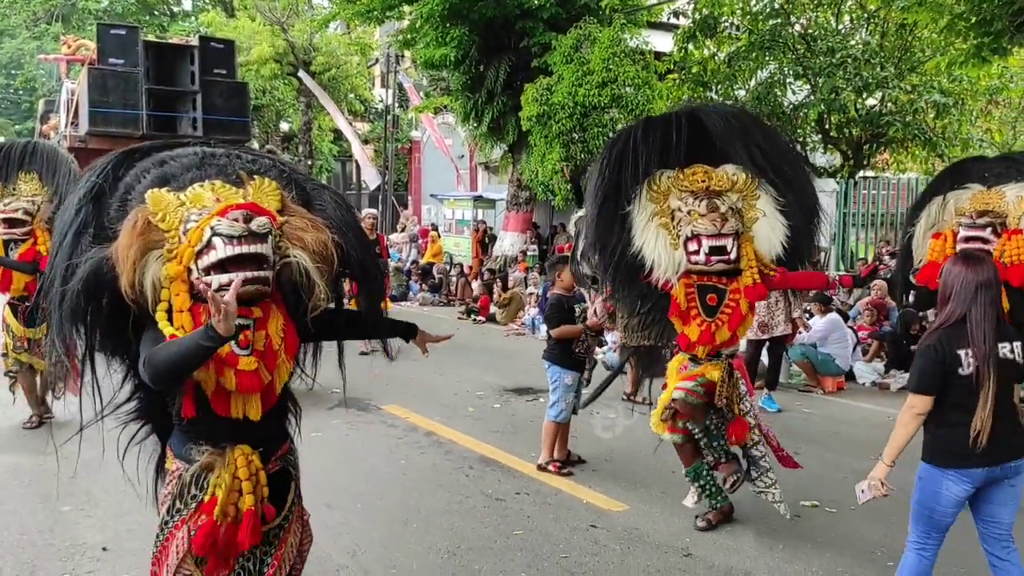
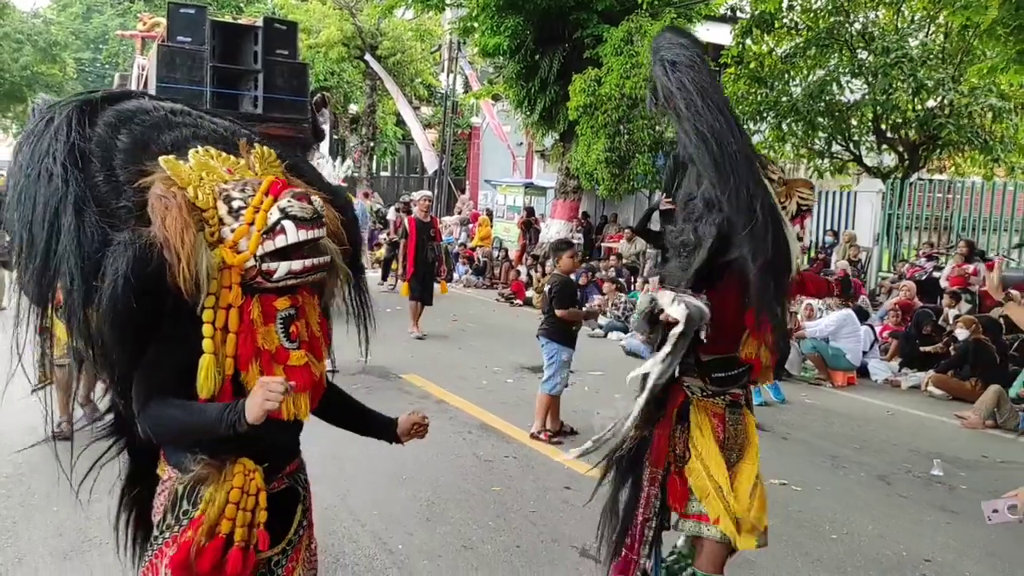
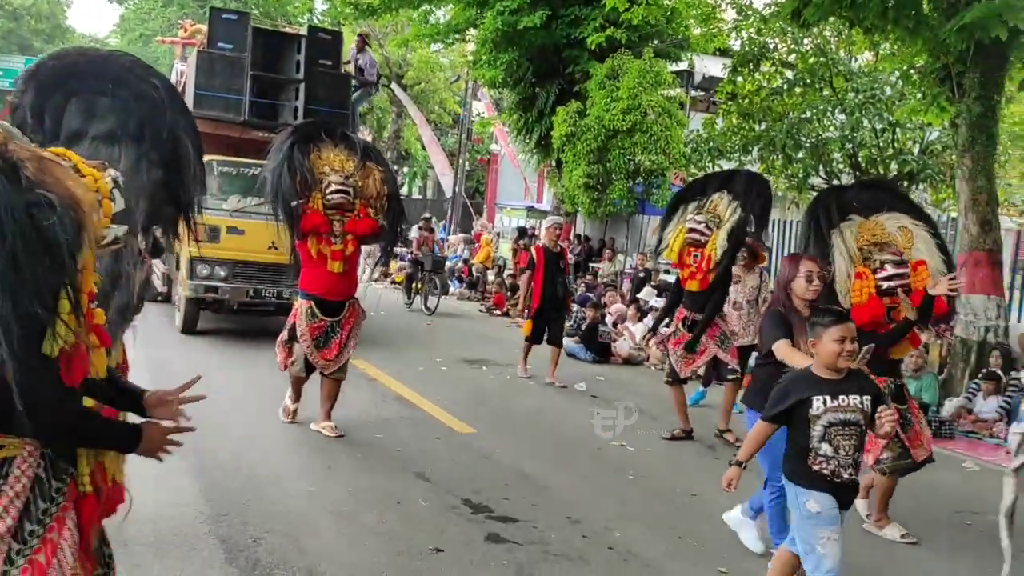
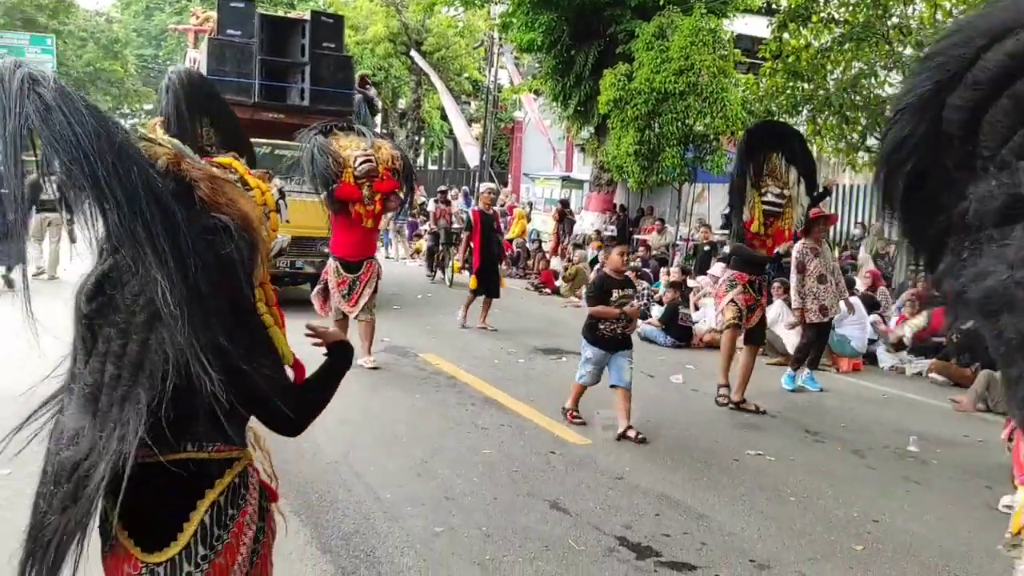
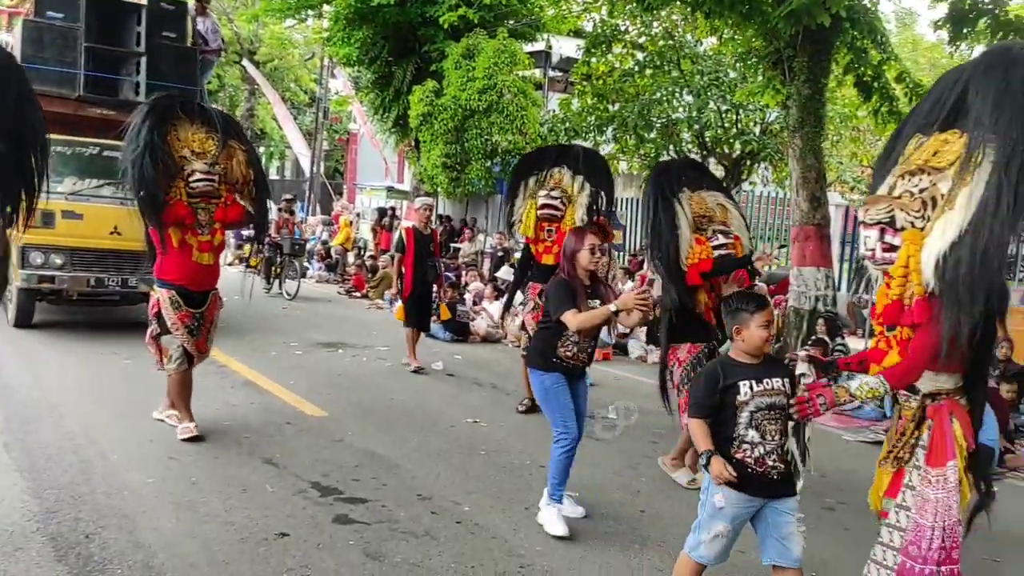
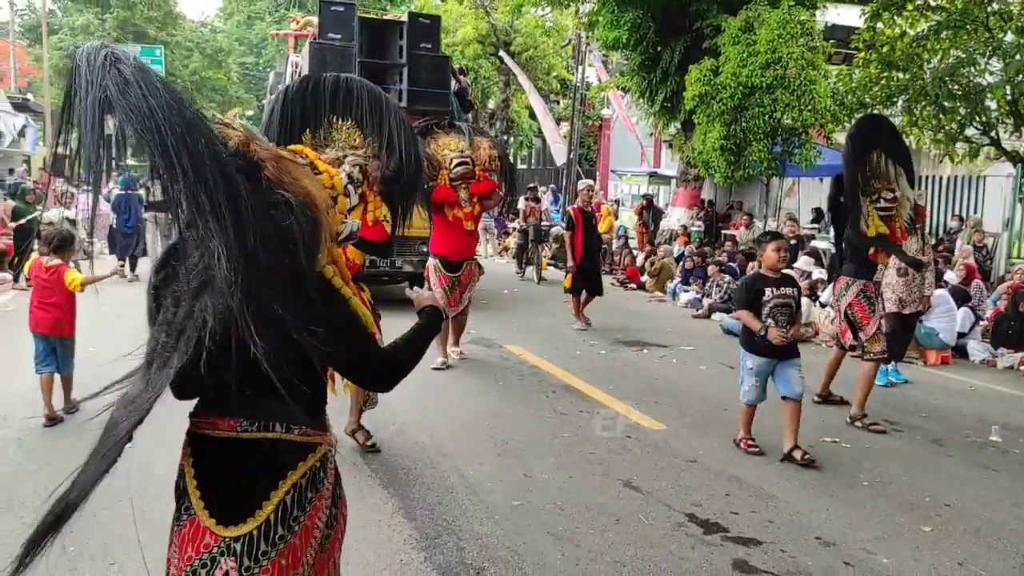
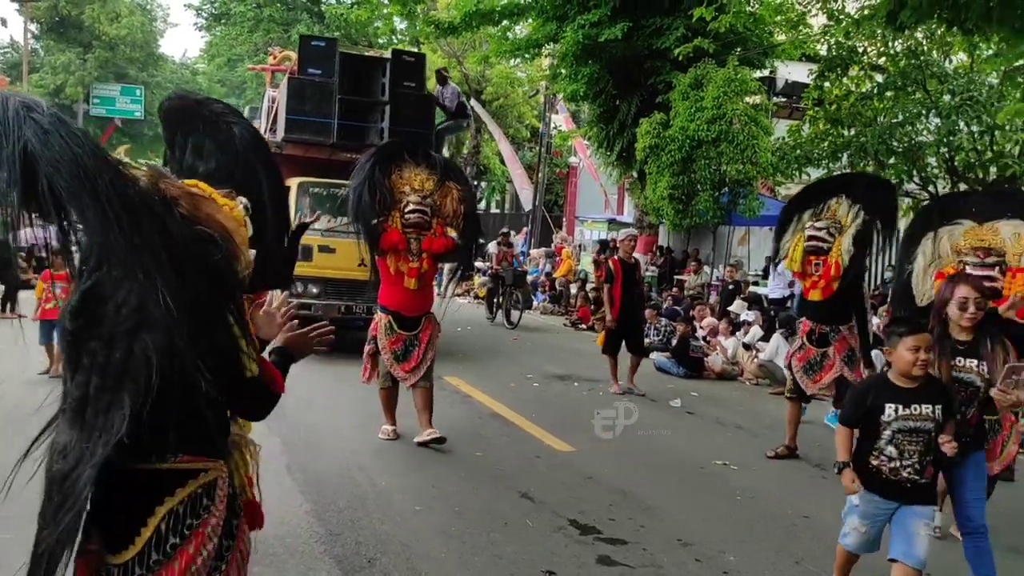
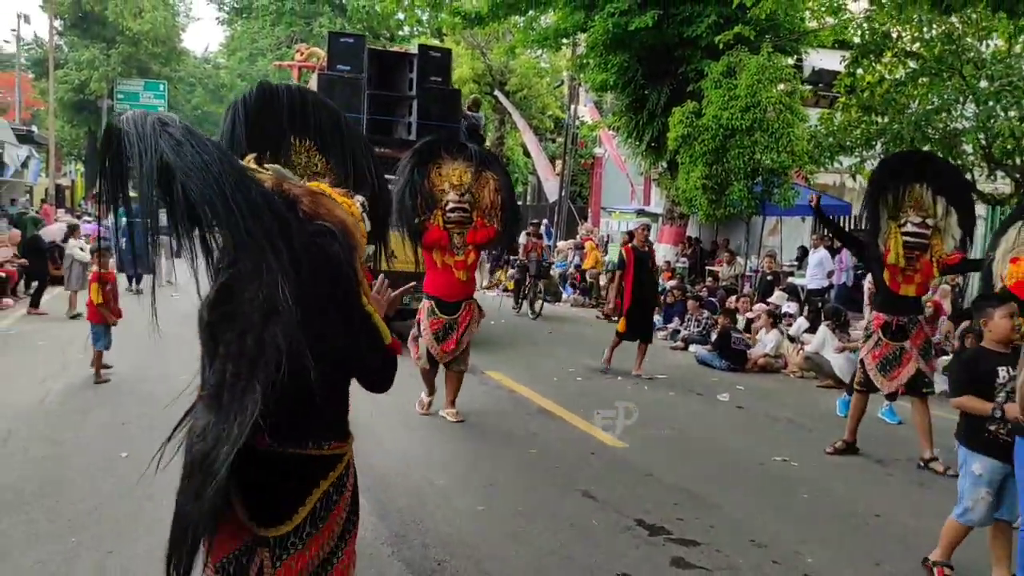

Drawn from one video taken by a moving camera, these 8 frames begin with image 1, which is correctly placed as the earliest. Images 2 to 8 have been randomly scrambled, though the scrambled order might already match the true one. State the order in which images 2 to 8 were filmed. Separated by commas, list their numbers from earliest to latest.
2, 4, 6, 8, 7, 3, 5
